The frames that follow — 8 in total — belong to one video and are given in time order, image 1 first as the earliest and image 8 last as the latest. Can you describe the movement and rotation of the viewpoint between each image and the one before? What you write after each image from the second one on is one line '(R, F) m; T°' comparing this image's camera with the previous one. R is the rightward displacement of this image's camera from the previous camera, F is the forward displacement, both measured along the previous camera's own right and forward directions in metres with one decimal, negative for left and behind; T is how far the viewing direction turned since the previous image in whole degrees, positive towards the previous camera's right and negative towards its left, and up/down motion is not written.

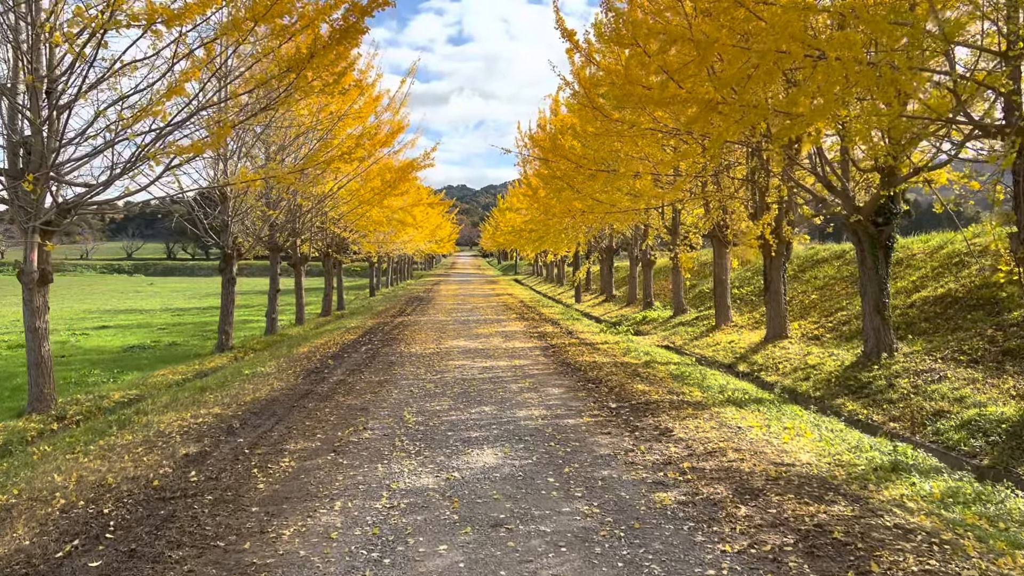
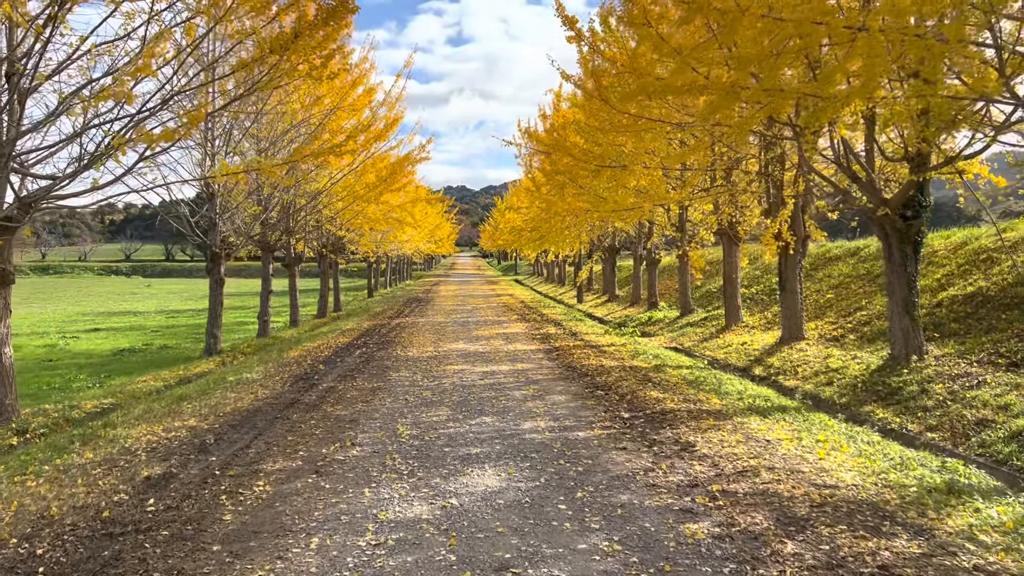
(0.0, +0.5) m; 0°
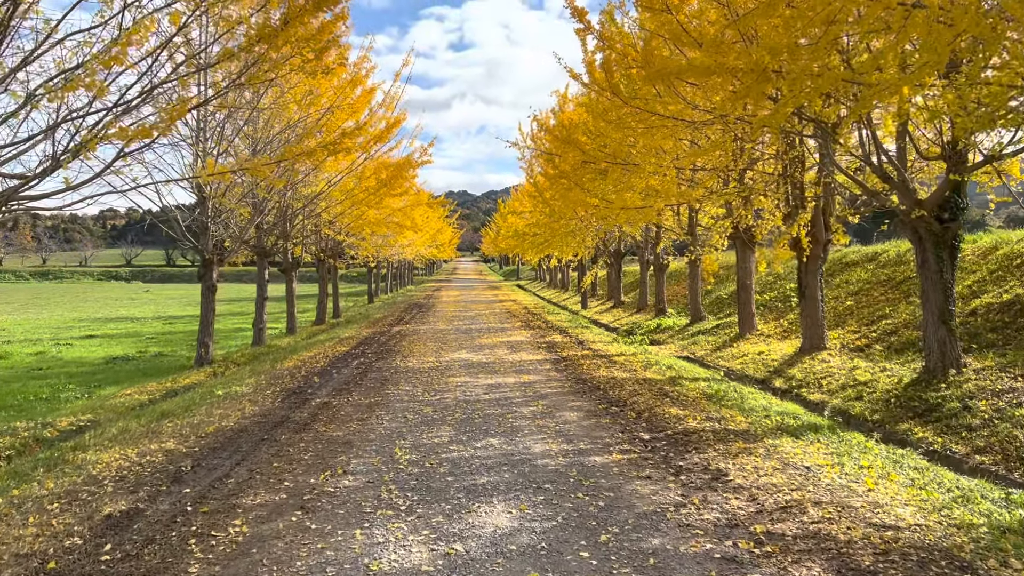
(0.0, +0.4) m; 0°
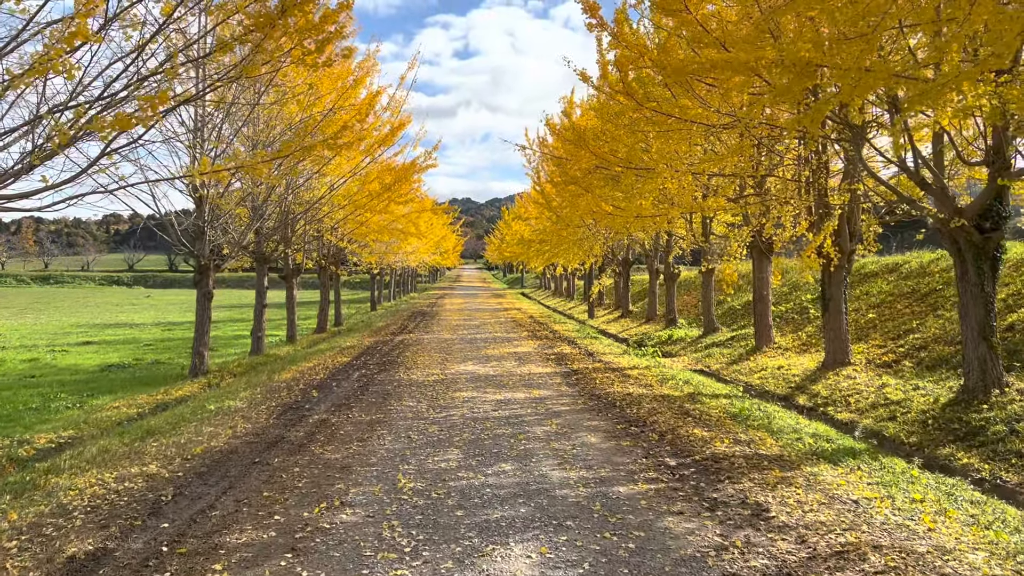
(-0.1, +0.4) m; 0°
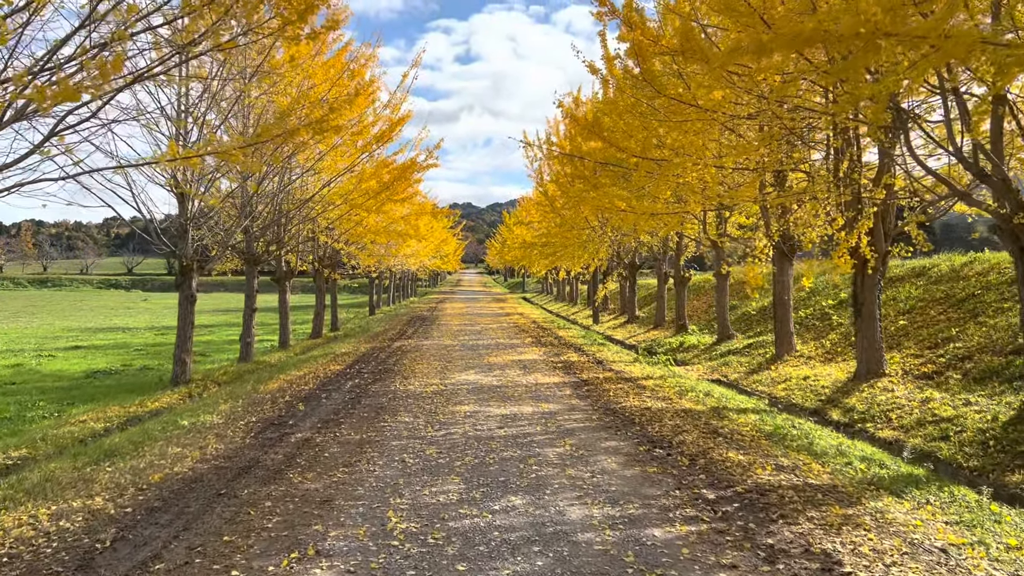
(0.0, +0.6) m; 0°
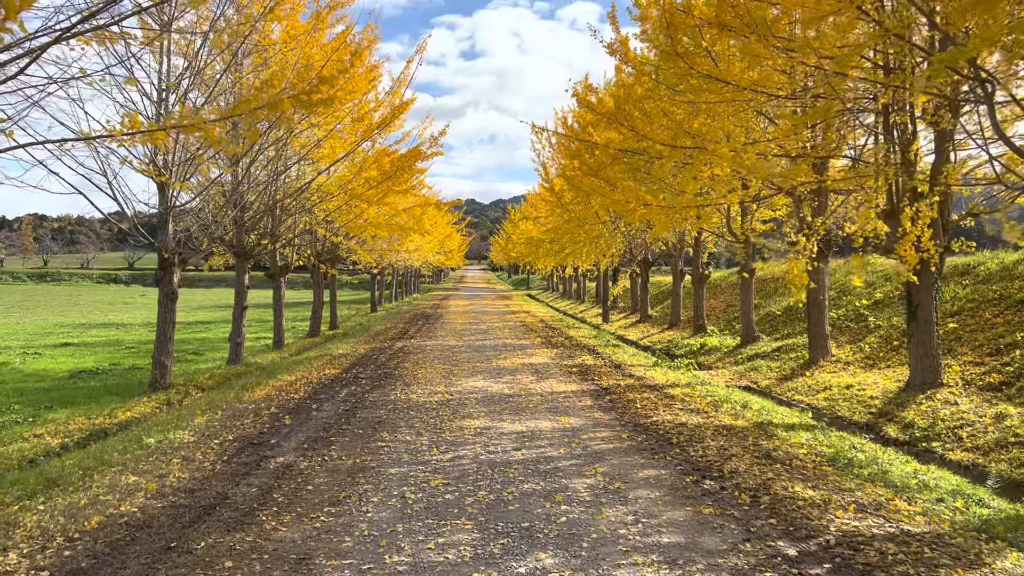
(-0.1, +0.7) m; 0°
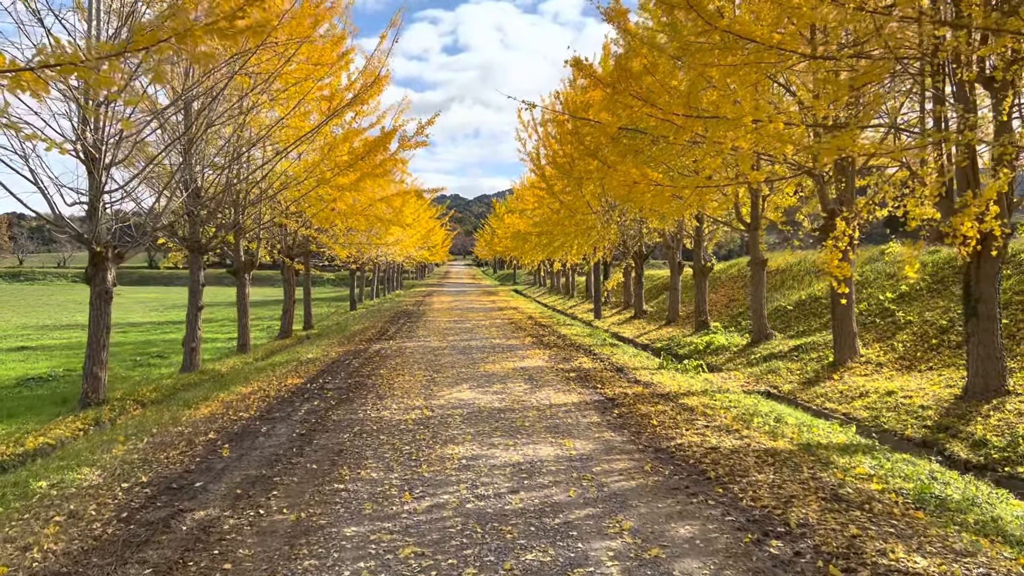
(0.0, +1.0) m; +1°
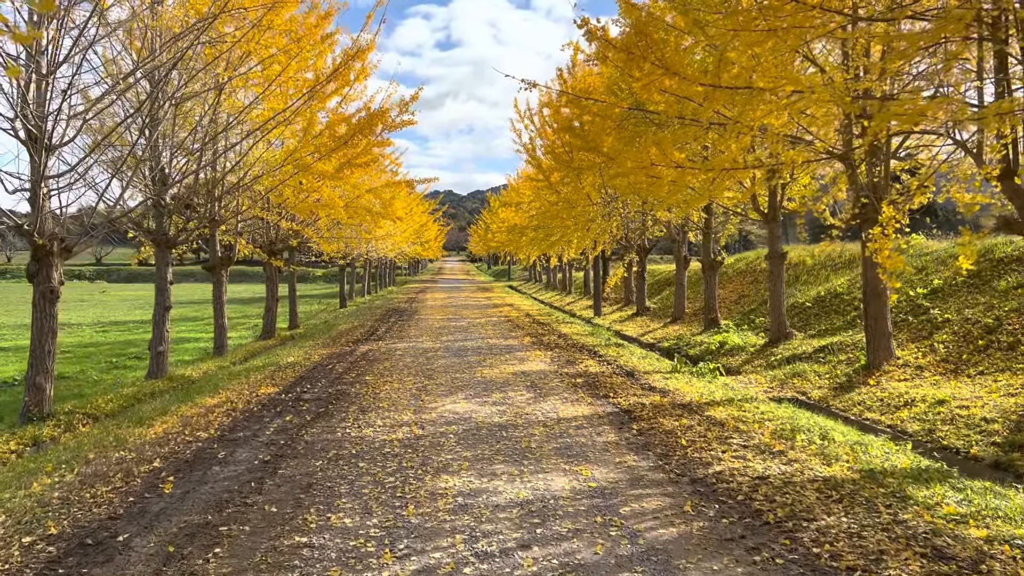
(0.0, +0.7) m; 0°
